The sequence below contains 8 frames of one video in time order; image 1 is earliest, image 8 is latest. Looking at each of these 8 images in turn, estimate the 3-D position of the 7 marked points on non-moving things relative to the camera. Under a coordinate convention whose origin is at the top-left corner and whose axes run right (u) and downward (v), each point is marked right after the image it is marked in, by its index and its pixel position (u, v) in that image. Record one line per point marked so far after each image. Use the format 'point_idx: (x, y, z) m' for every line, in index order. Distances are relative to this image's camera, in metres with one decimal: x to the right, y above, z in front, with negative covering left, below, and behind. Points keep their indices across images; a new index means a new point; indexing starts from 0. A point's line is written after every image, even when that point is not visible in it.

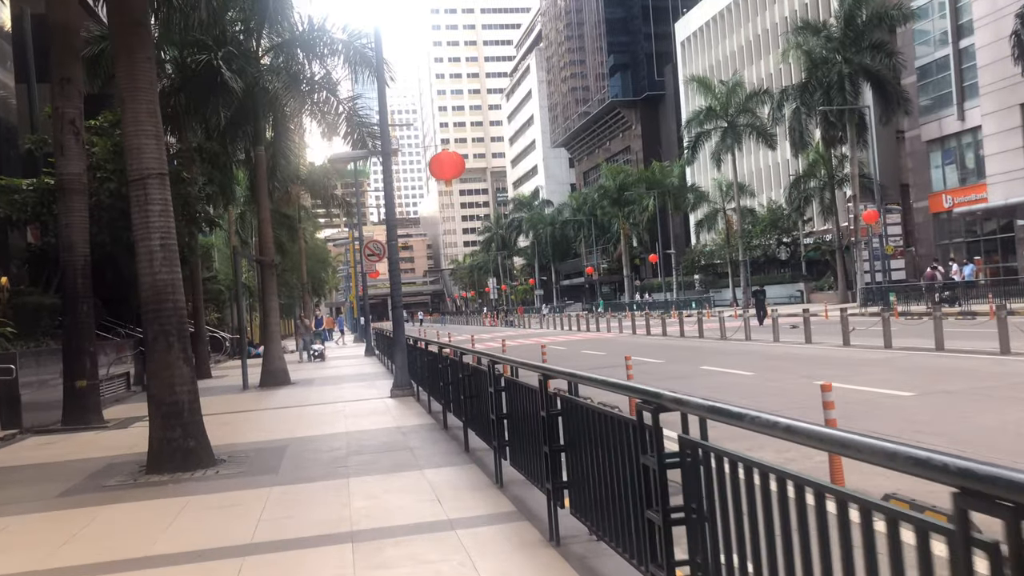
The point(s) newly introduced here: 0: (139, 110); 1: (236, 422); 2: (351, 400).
0: (-4.0, +1.9, +9.3) m
1: (-4.6, -2.2, +14.2) m
2: (-3.0, -2.1, +15.9) m
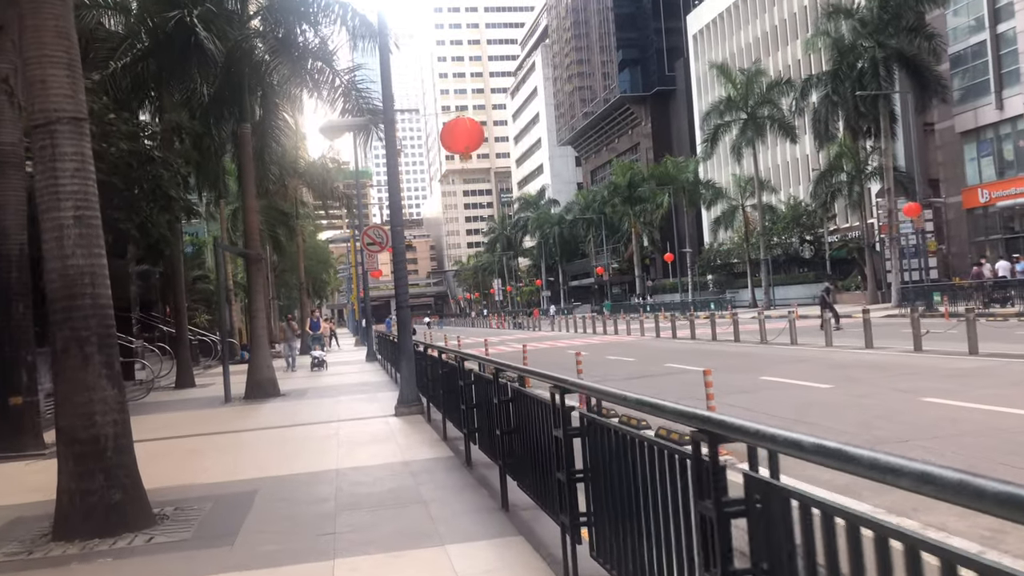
0: (-3.6, +2.0, +6.6) m
1: (-4.1, -2.2, +11.5) m
2: (-2.5, -2.0, +13.2) m
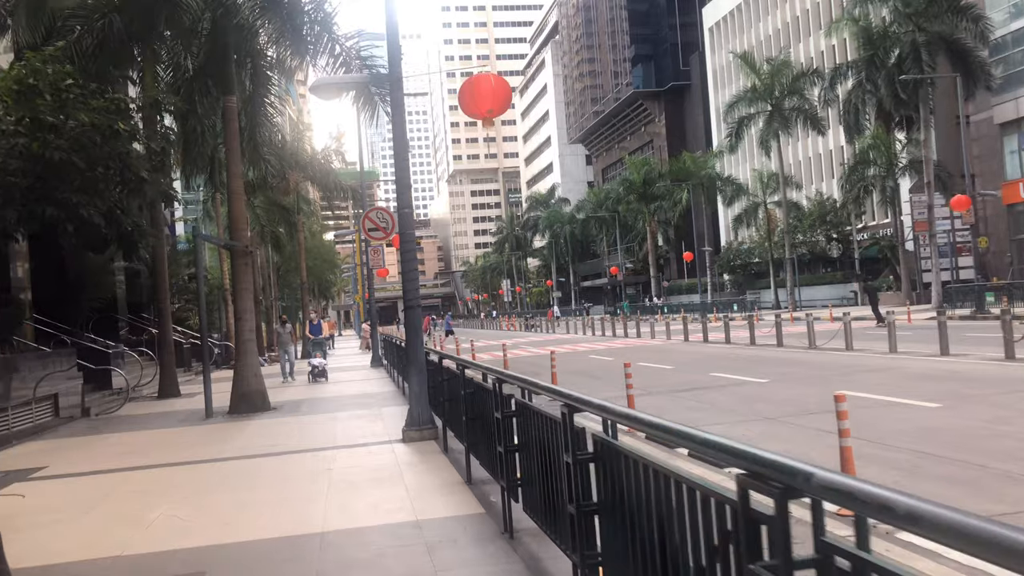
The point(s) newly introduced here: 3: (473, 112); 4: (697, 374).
0: (-3.2, +2.1, +4.2) m
1: (-3.7, -2.1, +9.1) m
2: (-2.1, -2.0, +10.8) m
3: (-0.5, +2.2, +10.9) m
4: (+3.8, -1.8, +17.4) m
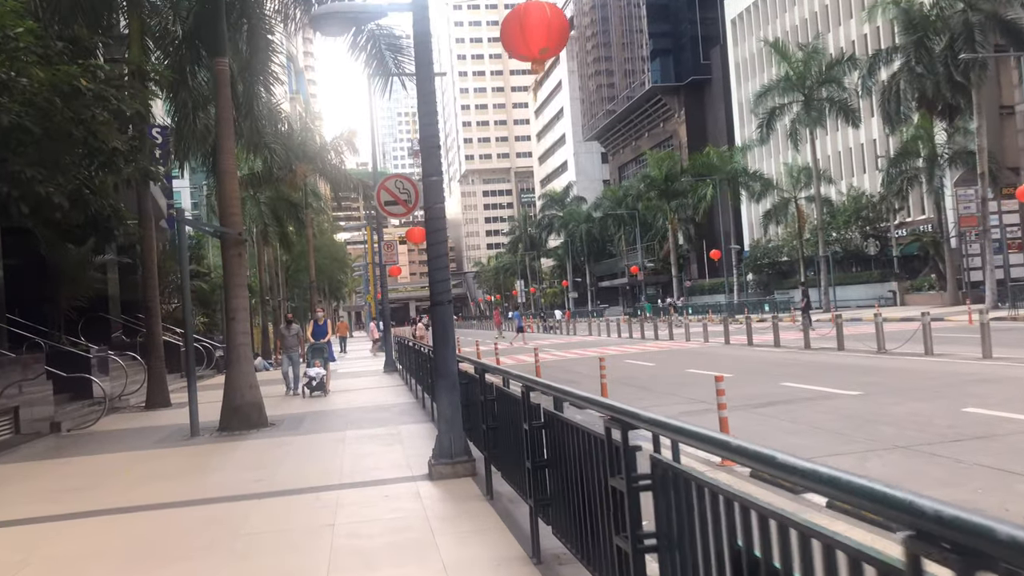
0: (-2.8, +2.2, +1.8) m
1: (-3.2, -2.0, +6.6) m
2: (-1.5, -1.9, +8.3) m
3: (+0.1, +2.3, +8.5) m
4: (+4.4, -1.7, +14.9) m
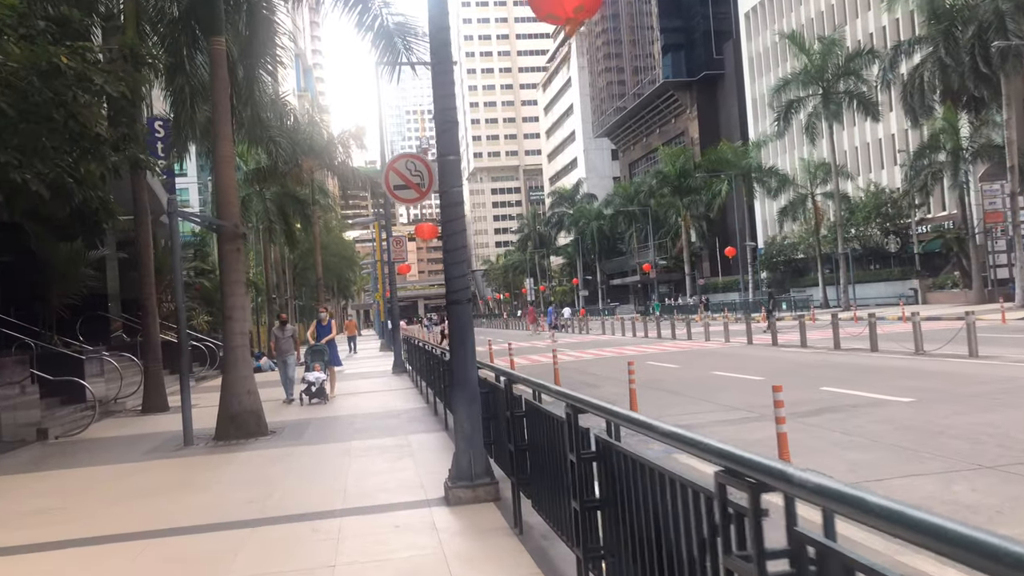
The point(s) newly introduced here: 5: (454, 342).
0: (-2.6, +2.2, +0.7) m
1: (-2.9, -2.0, +5.6) m
2: (-1.3, -1.9, +7.3) m
3: (+0.3, +2.4, +7.4) m
4: (+4.7, -1.6, +13.8) m
5: (-0.5, -0.5, +7.1) m
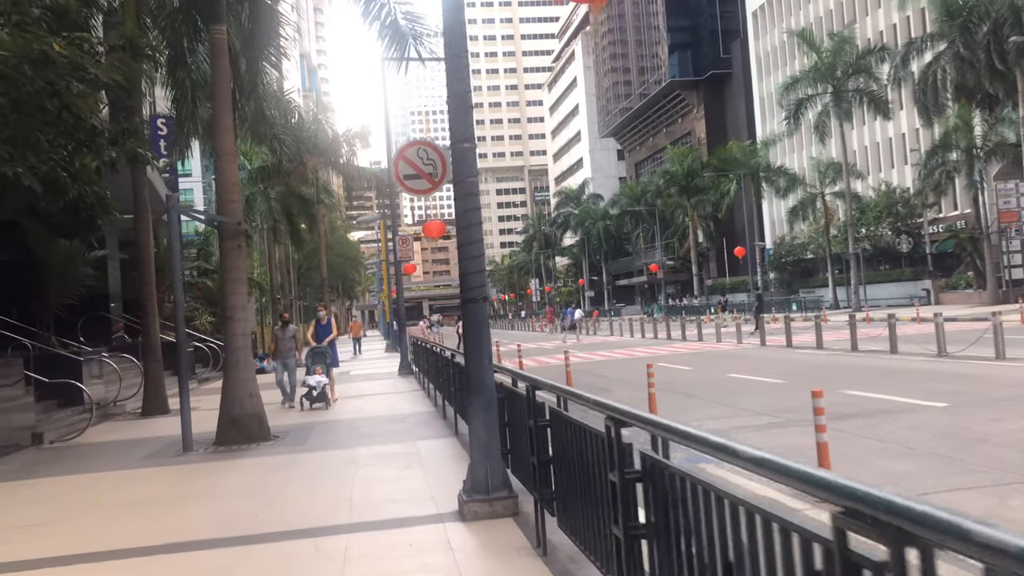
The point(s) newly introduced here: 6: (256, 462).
0: (-2.5, +2.2, +0.2) m
1: (-2.8, -2.0, +5.1) m
2: (-1.1, -1.8, +6.8) m
3: (+0.5, +2.4, +6.9) m
4: (+4.9, -1.6, +13.3) m
5: (-0.3, -0.4, +6.6) m
6: (-3.1, -2.1, +10.4) m
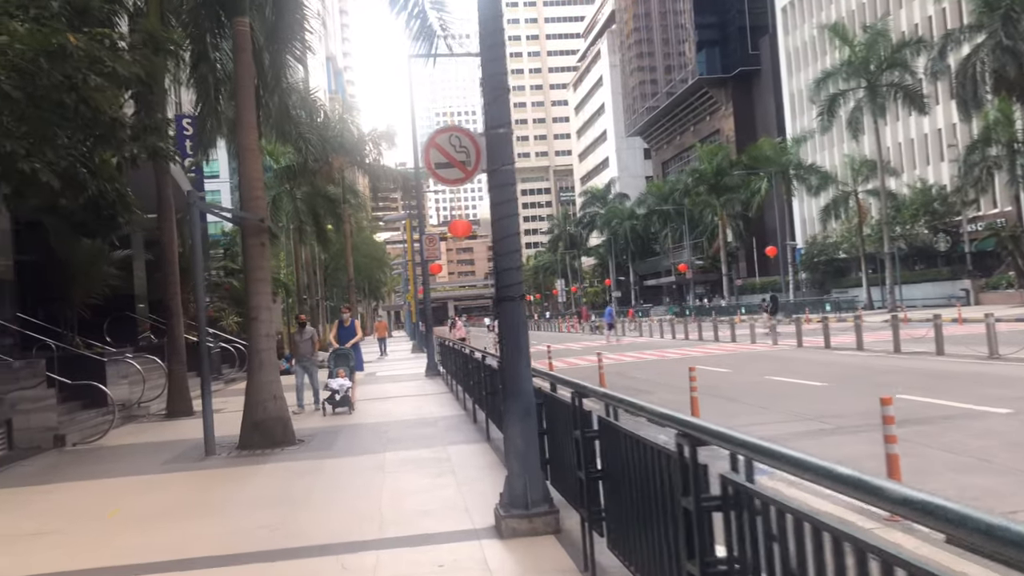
0: (-2.4, +2.3, -0.2) m
1: (-2.5, -1.9, +4.7) m
2: (-0.8, -1.8, +6.3) m
3: (+0.8, +2.4, +6.4) m
4: (+5.4, -1.6, +12.6) m
5: (0.0, -0.4, +6.1) m
6: (-2.7, -2.1, +10.0) m
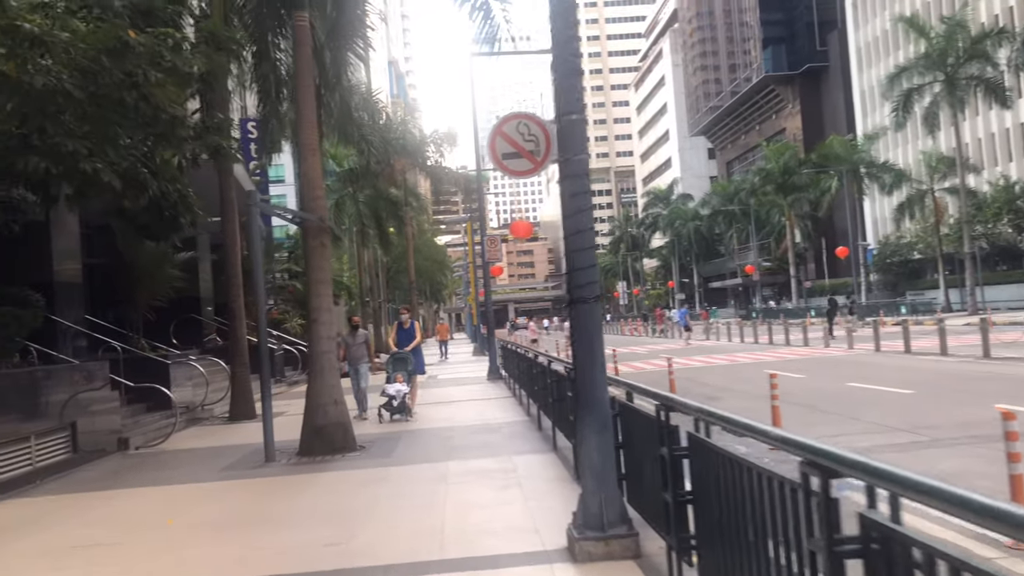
0: (-2.3, +2.3, -0.5) m
1: (-2.1, -1.9, +4.4) m
2: (-0.3, -1.8, +5.9) m
3: (+1.3, +2.4, +5.8) m
4: (+6.3, -1.6, +11.7) m
5: (+0.4, -0.4, +5.6) m
6: (-1.9, -2.1, +9.6) m
